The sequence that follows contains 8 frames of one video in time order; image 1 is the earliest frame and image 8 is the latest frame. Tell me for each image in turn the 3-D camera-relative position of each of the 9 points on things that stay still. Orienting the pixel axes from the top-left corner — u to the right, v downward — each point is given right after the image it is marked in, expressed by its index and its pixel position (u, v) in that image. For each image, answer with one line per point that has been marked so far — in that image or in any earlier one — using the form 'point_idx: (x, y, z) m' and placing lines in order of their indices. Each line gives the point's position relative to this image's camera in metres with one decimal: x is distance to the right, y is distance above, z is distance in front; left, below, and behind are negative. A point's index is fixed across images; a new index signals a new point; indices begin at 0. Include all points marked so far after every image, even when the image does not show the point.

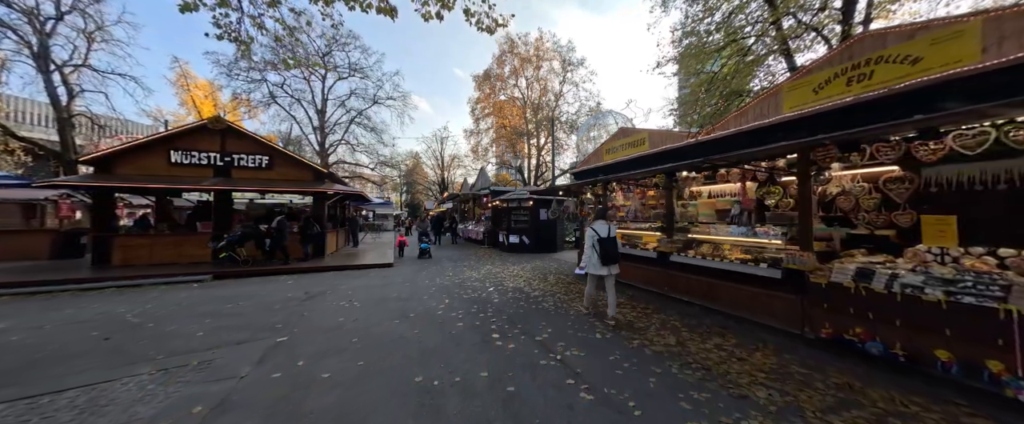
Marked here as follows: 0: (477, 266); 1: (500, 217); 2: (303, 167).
0: (-1.3, -1.9, +10.7) m
1: (-0.7, -0.3, +16.4) m
2: (-7.9, +1.7, +11.6) m
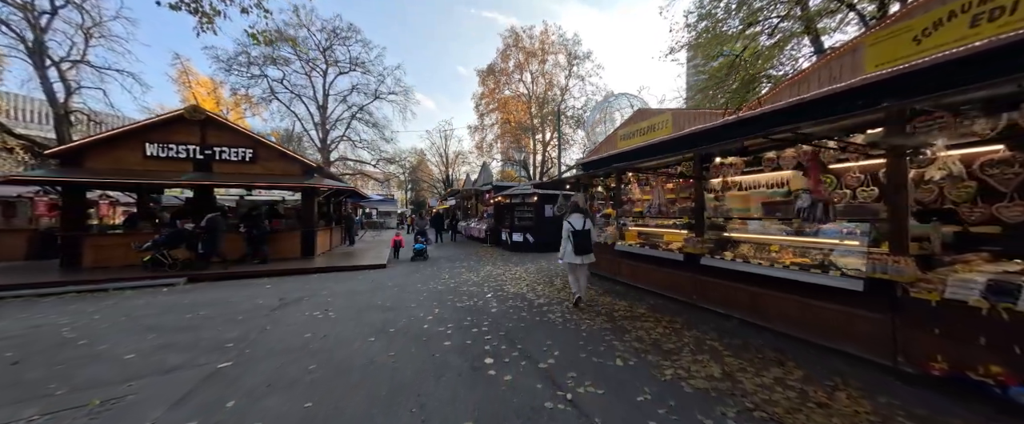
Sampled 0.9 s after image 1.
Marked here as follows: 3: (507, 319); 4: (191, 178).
0: (-1.2, -1.8, +9.8) m
1: (-0.4, -0.2, +15.5) m
2: (-7.8, +1.8, +10.8) m
3: (-0.1, -1.8, +5.1) m
4: (-9.8, +1.0, +9.4) m
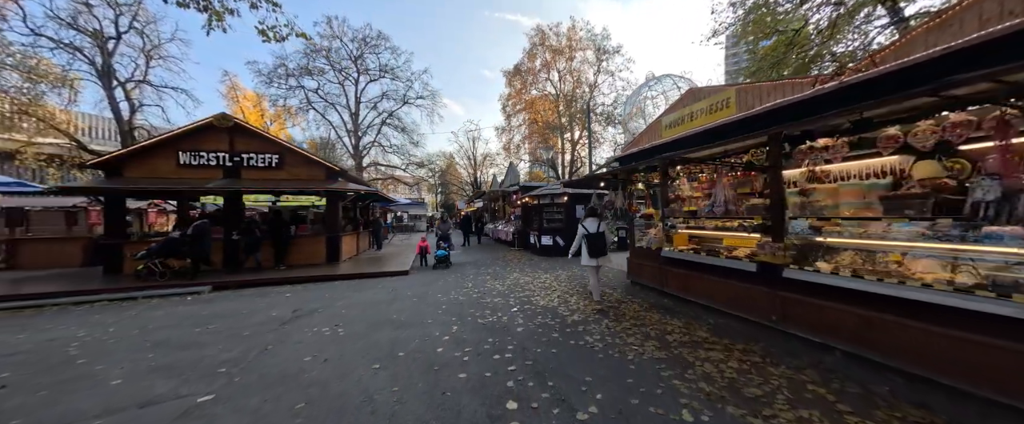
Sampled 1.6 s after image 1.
0: (-0.3, -1.8, +9.1) m
1: (+0.9, -0.2, +14.7) m
2: (-6.9, +1.7, +10.7) m
3: (+0.3, -1.8, +4.2) m
4: (-9.0, +0.8, +9.5) m
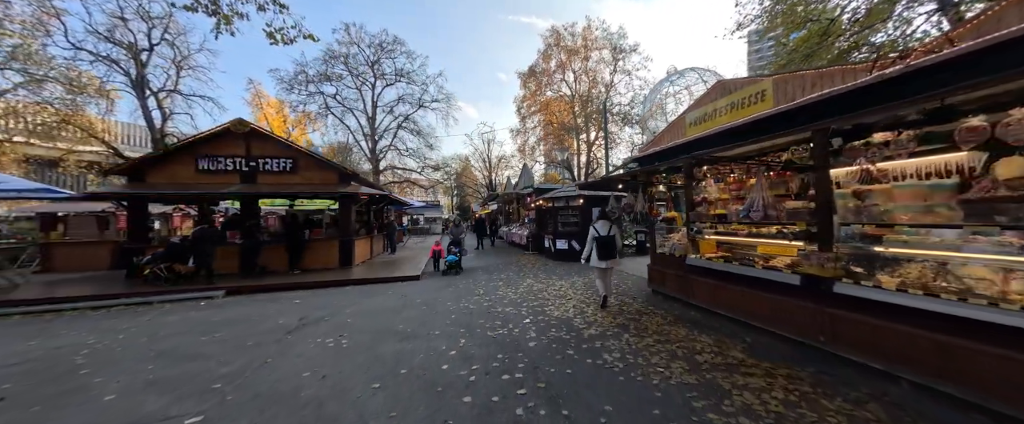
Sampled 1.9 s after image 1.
0: (+0.1, -1.9, +8.8) m
1: (+1.6, -0.4, +14.3) m
2: (-6.4, +1.5, +10.7) m
3: (+0.5, -1.9, +3.9) m
4: (-8.6, +0.7, +9.6) m
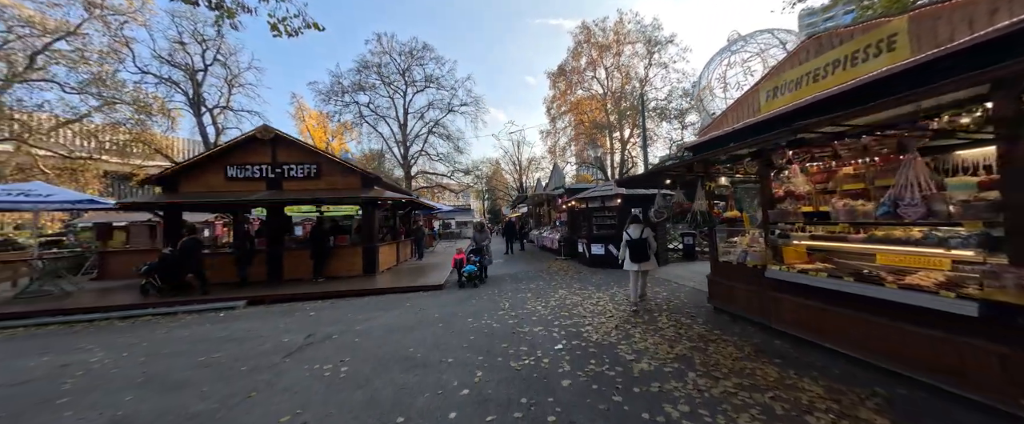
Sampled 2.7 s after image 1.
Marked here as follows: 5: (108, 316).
0: (+0.9, -2.0, +7.8) m
1: (+2.9, -0.4, +13.1) m
2: (-5.5, +1.3, +10.5) m
3: (+0.7, -1.9, +2.9) m
4: (-7.7, +0.5, +9.5) m
5: (-9.1, -2.3, +6.9) m
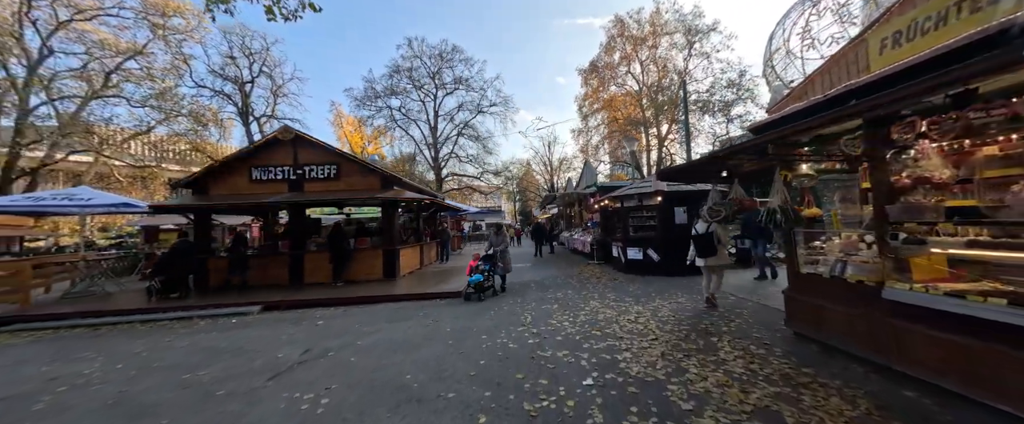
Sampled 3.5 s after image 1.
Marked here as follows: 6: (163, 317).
0: (+1.4, -2.0, +6.8) m
1: (+3.9, -0.4, +11.9) m
2: (-4.7, +1.3, +10.1) m
3: (+0.7, -1.9, +1.9) m
4: (-7.0, +0.4, +9.4) m
5: (-8.6, -2.4, +6.9) m
6: (-8.0, -2.4, +7.1) m
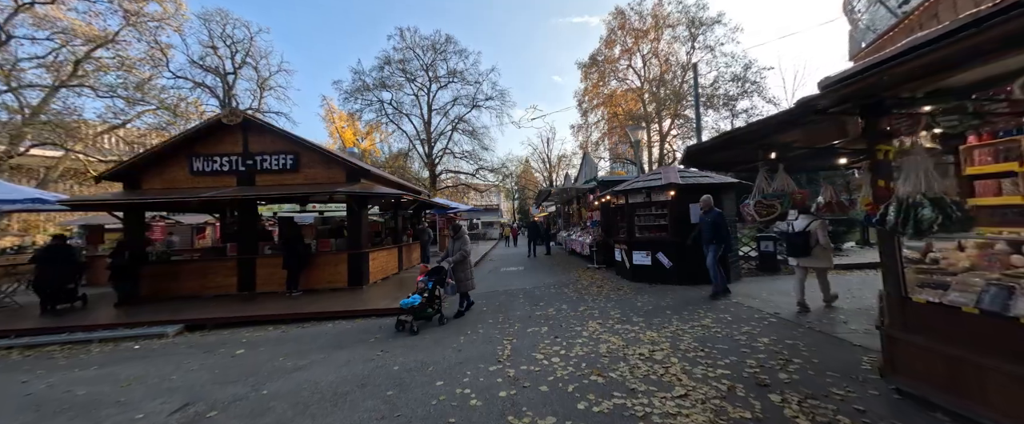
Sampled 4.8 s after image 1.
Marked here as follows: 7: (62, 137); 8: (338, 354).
0: (+1.0, -1.9, +5.4) m
1: (+3.5, -0.4, +10.5) m
2: (-5.0, +1.4, +8.7) m
3: (+0.4, -1.8, +0.5) m
4: (-7.4, +0.5, +8.0) m
5: (-9.0, -2.3, +5.5) m
6: (-8.4, -2.3, +5.7) m
7: (-21.8, +3.7, +14.9) m
8: (-2.6, -2.1, +4.6) m
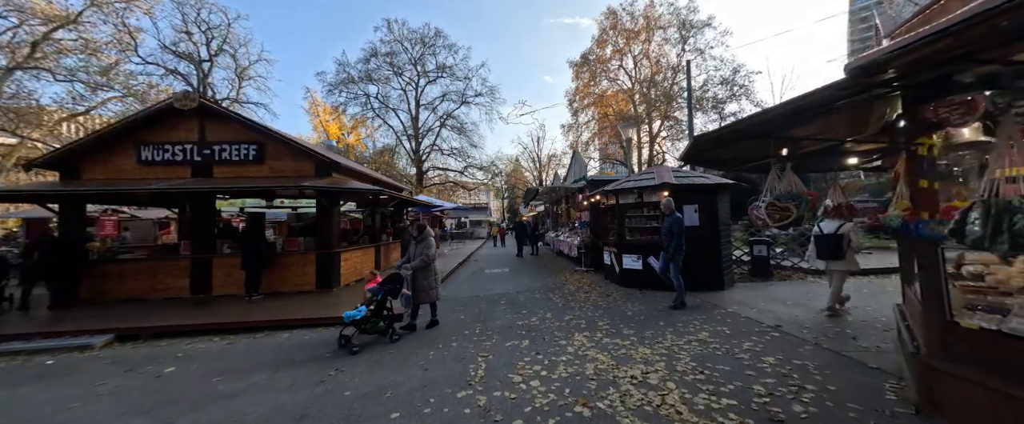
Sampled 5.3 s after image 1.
0: (+0.7, -1.9, +4.8) m
1: (+3.1, -0.4, +10.0) m
2: (-5.4, +1.4, +7.9) m
3: (+0.2, -1.8, 0.0) m
4: (-7.8, +0.6, +7.1) m
5: (-9.3, -2.2, +4.7) m
6: (-8.8, -2.2, +4.9) m
7: (-22.4, +4.0, +13.7) m
8: (-2.9, -2.0, +4.0) m
